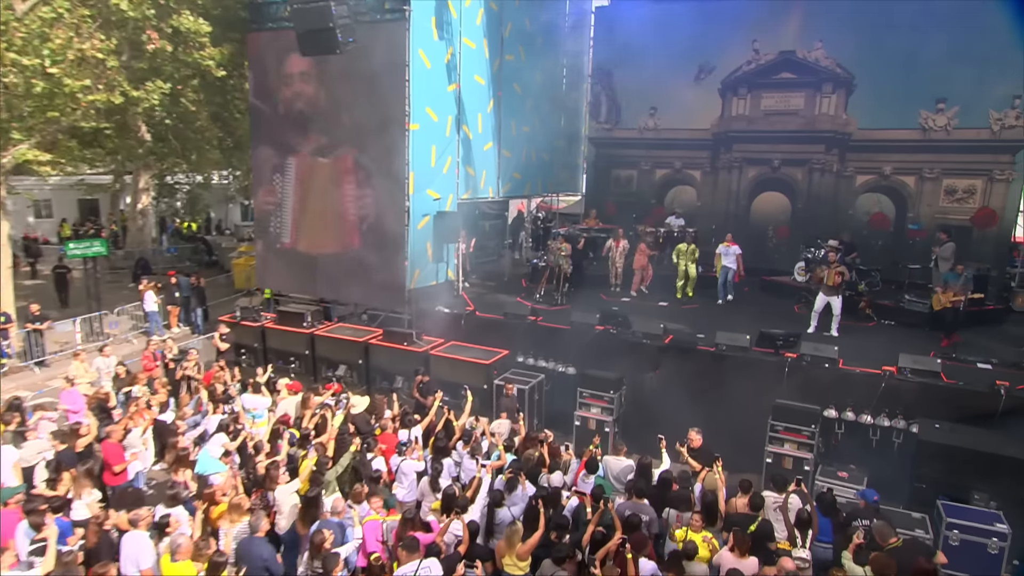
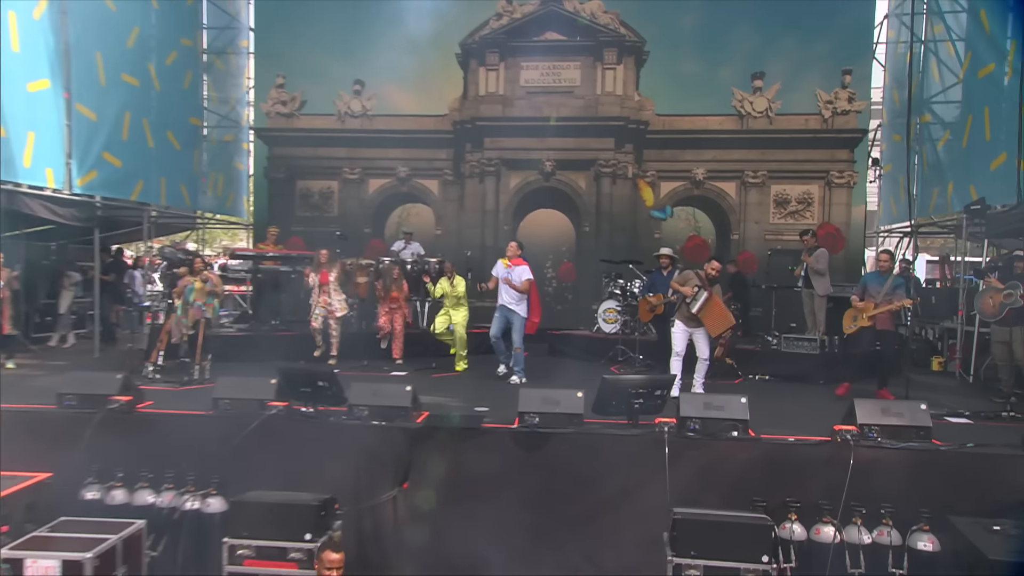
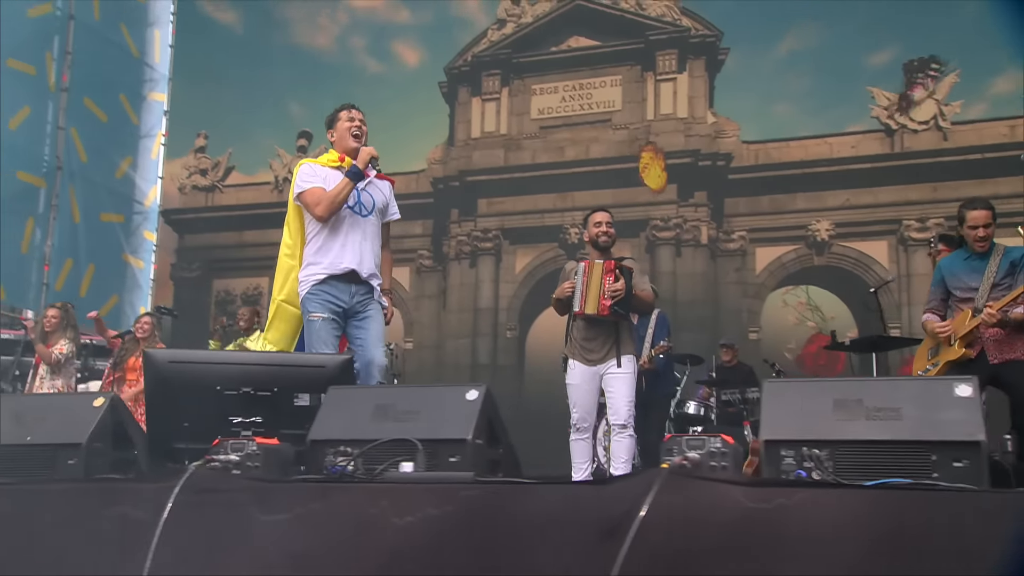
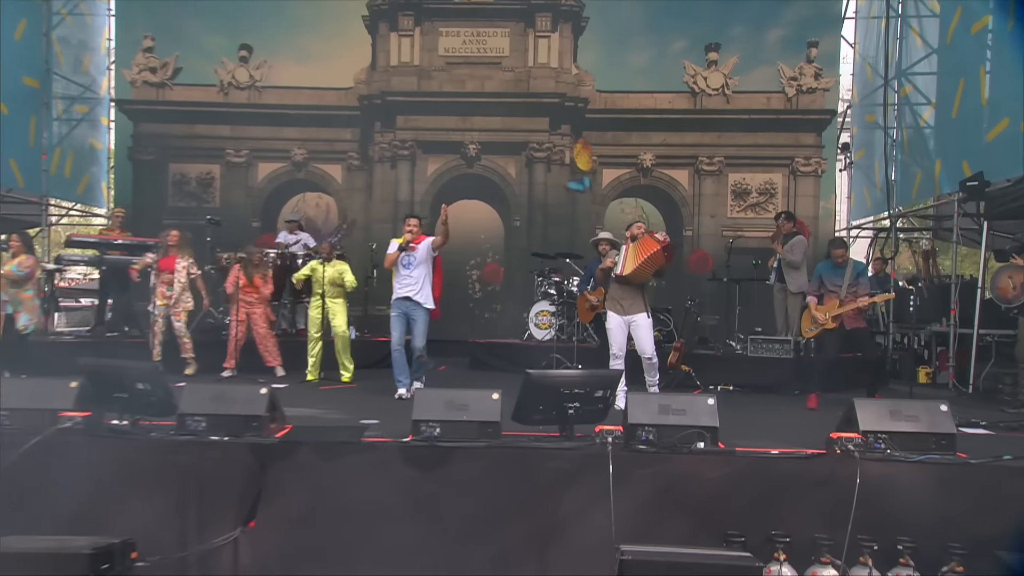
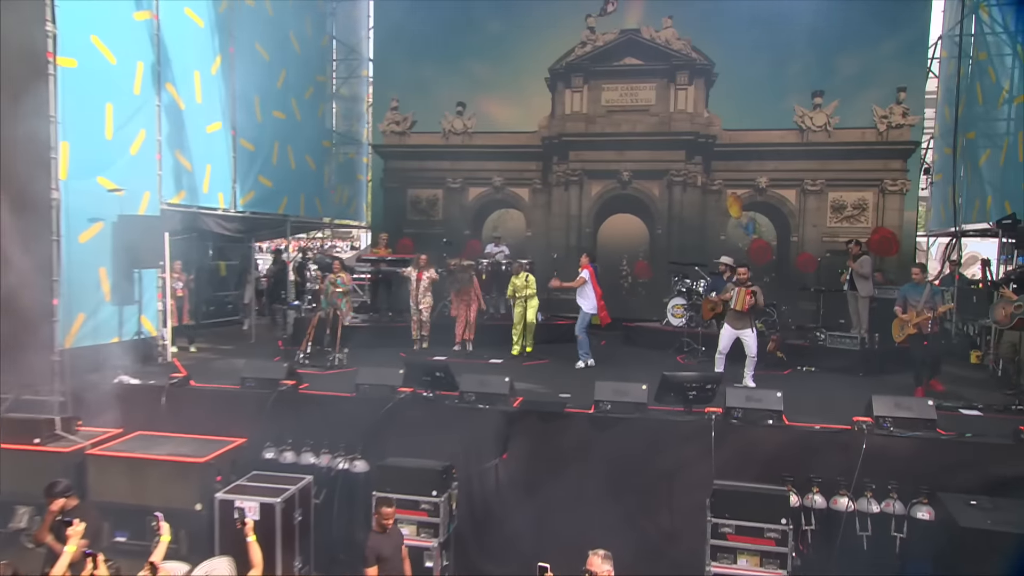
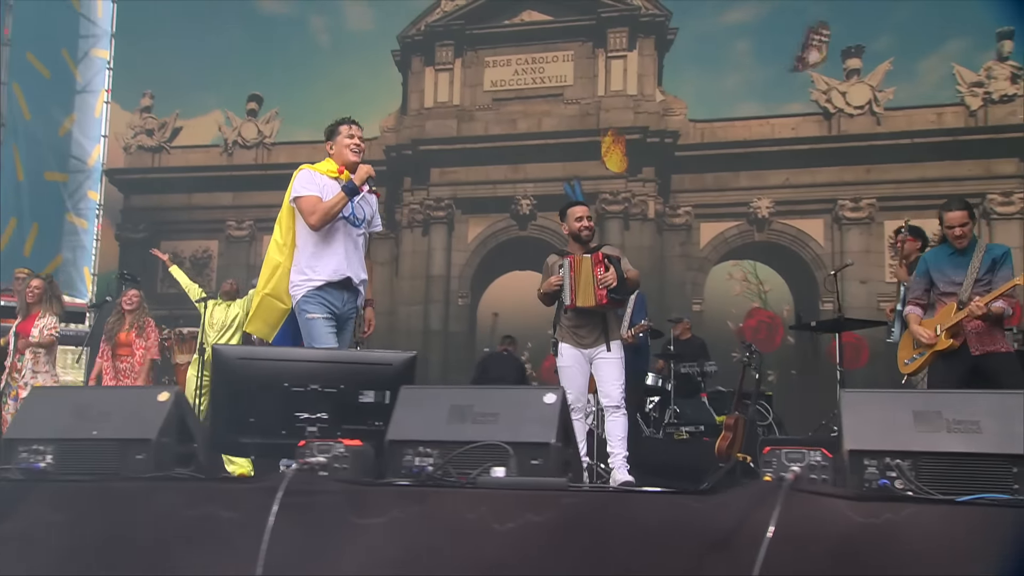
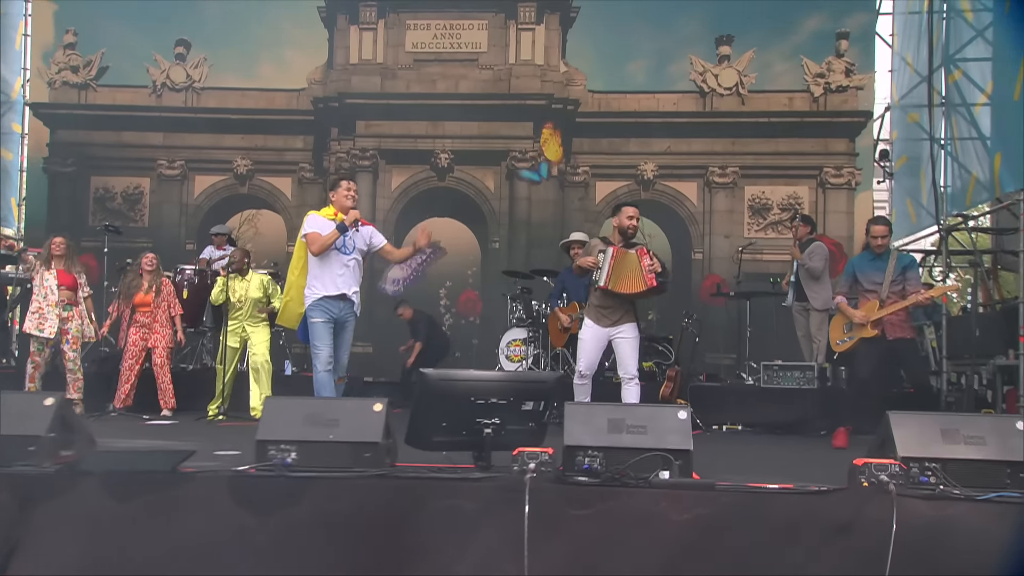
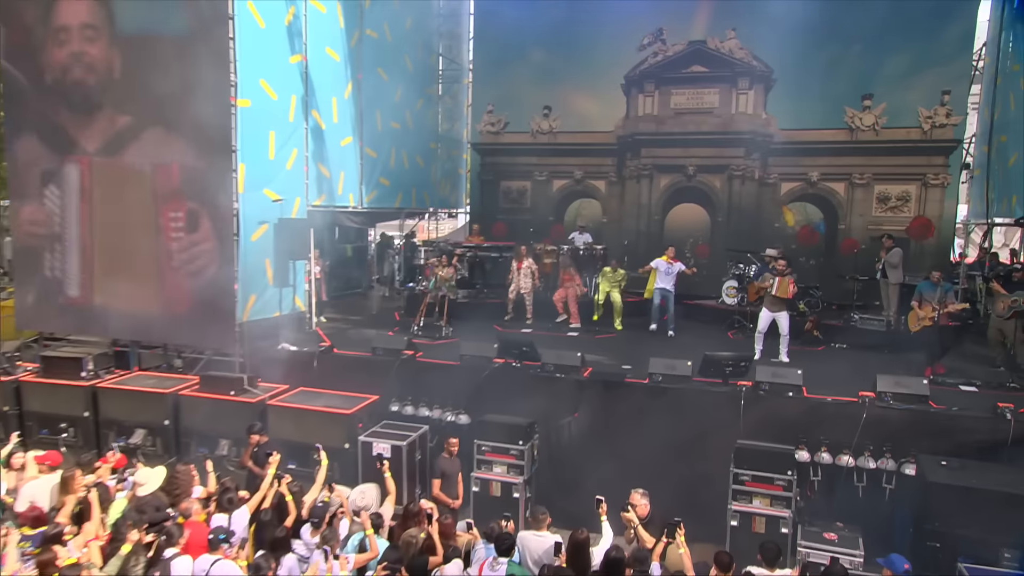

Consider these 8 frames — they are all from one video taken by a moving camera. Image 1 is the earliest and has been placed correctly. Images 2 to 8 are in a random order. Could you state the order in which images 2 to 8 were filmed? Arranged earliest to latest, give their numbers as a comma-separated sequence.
8, 5, 2, 4, 7, 6, 3
